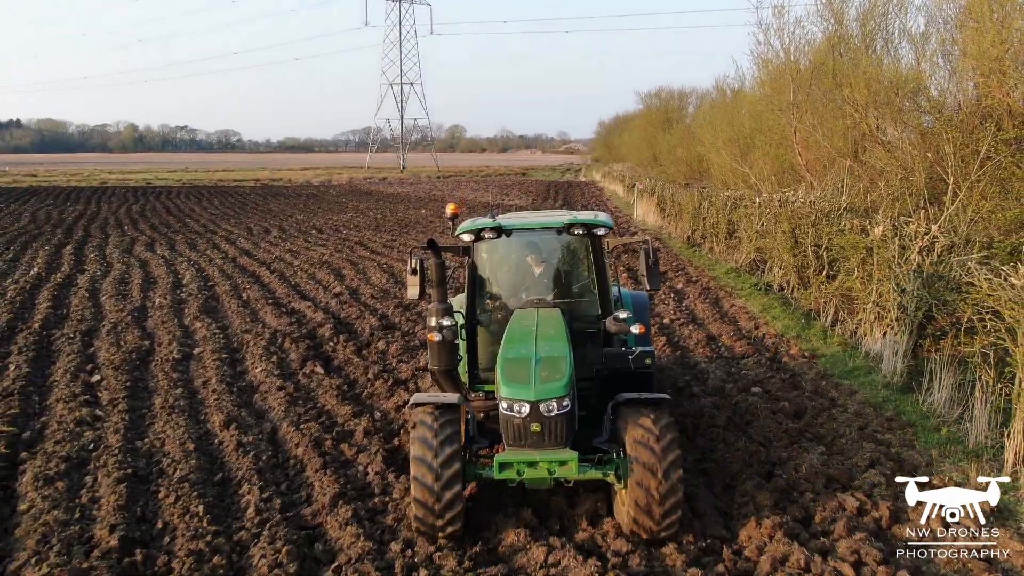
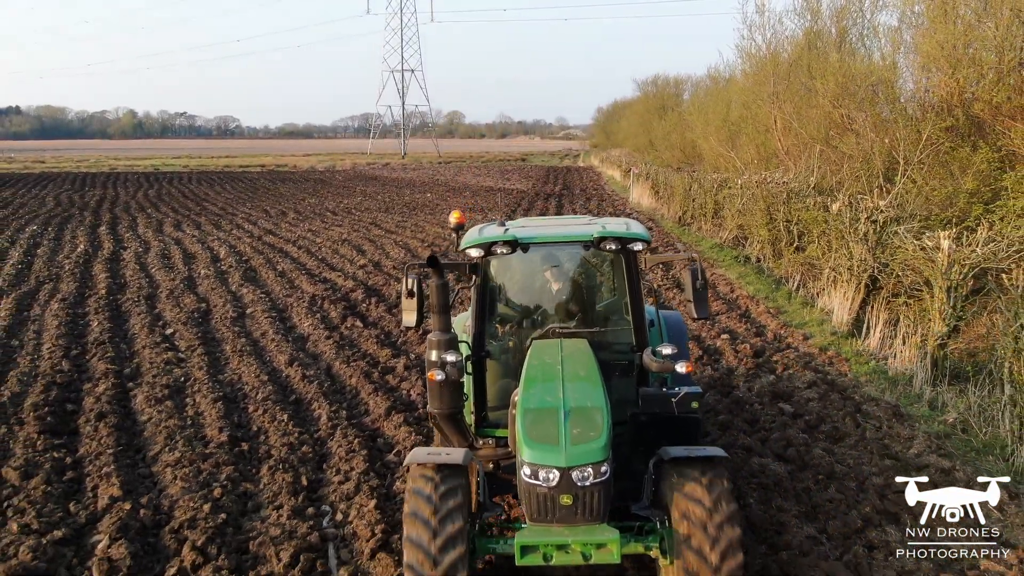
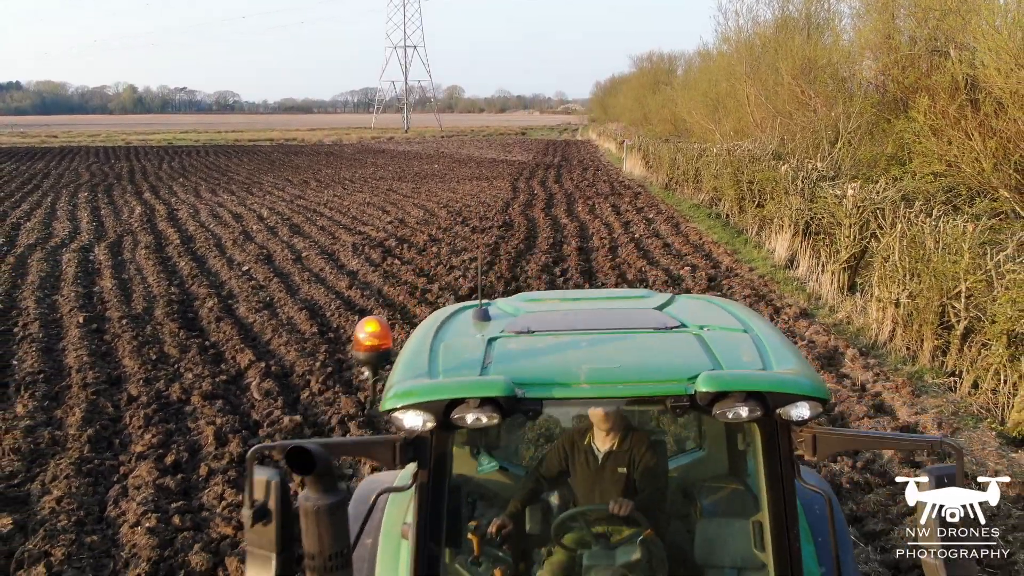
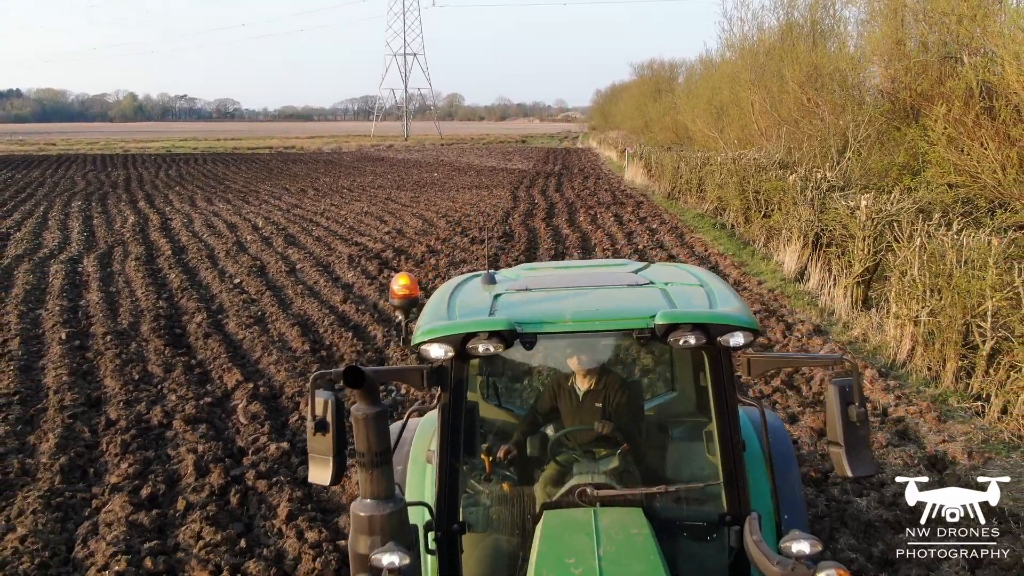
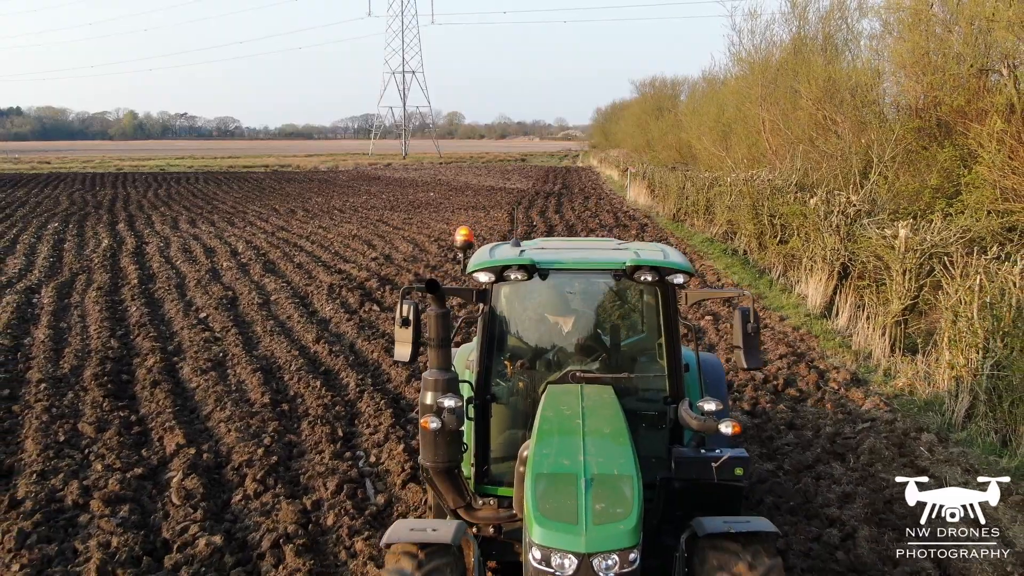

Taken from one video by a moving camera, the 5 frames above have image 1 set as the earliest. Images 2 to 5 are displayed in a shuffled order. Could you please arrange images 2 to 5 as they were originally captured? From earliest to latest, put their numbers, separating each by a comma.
2, 5, 4, 3
